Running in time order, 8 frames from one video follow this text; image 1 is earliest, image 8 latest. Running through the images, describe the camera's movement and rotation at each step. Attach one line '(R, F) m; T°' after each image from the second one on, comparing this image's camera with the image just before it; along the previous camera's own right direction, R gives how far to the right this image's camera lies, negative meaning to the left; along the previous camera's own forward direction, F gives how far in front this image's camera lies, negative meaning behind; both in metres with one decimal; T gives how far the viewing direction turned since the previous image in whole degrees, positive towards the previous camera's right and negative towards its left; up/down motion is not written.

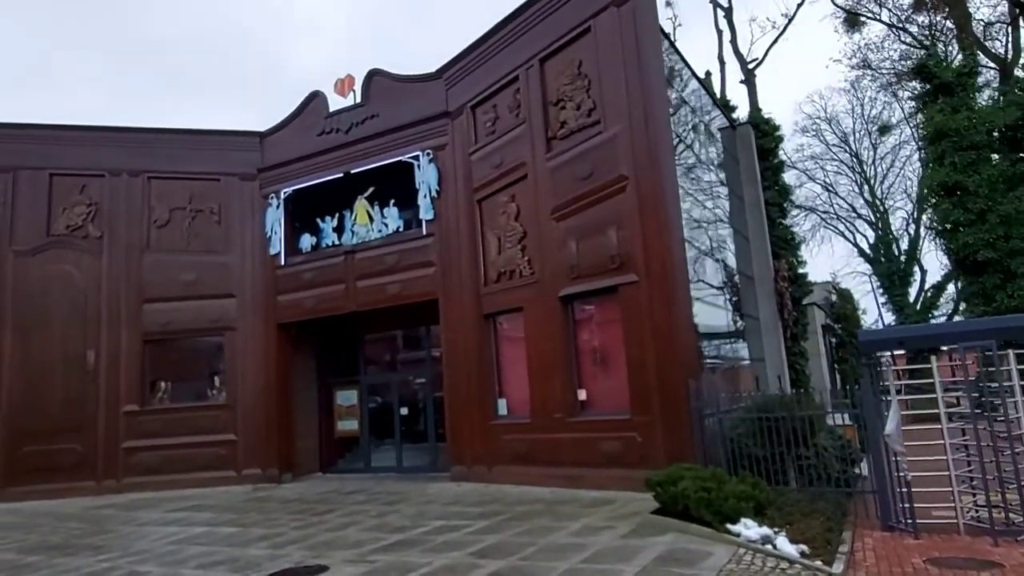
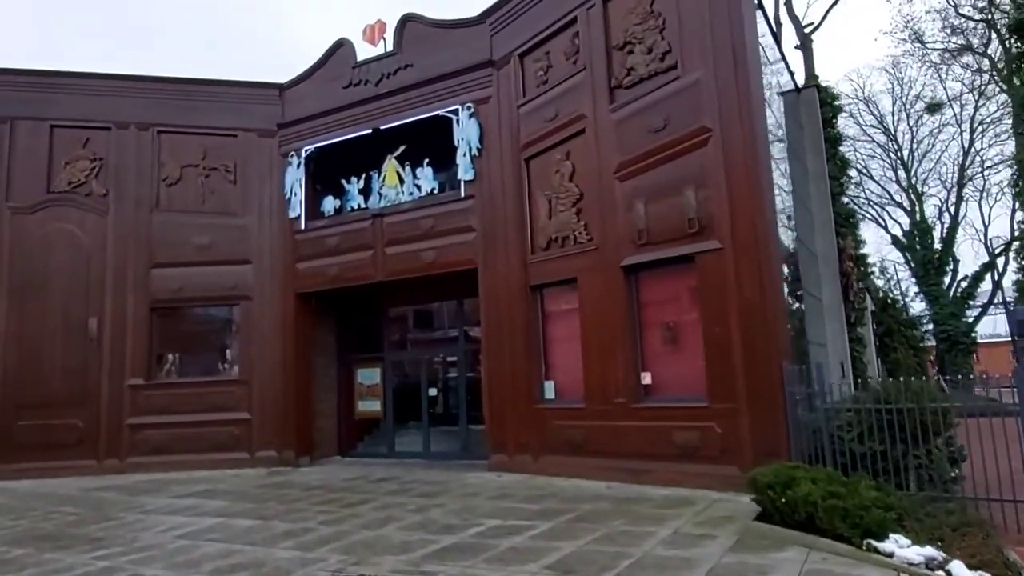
(-0.7, +1.2) m; 0°
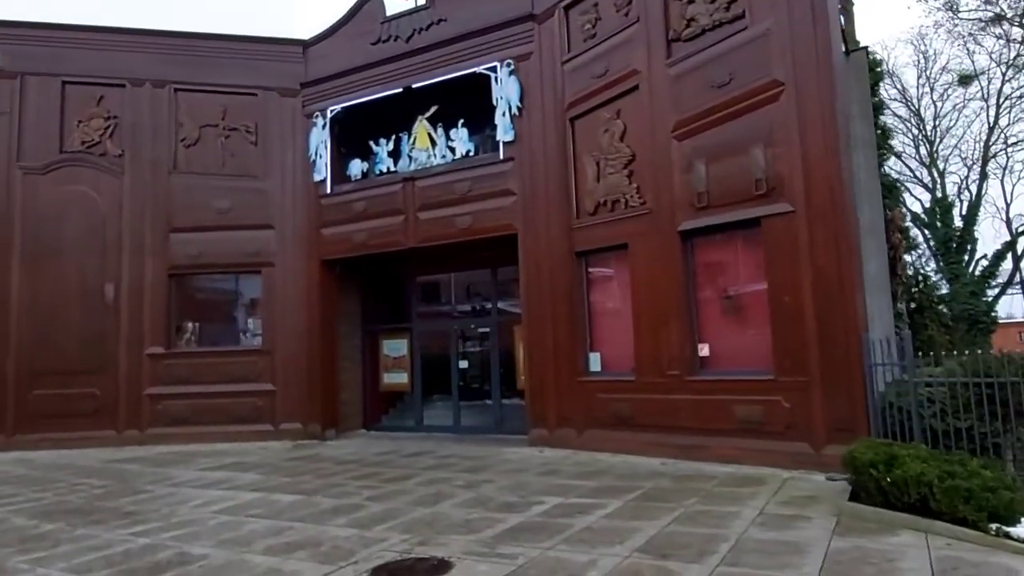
(-0.6, +0.5) m; 0°
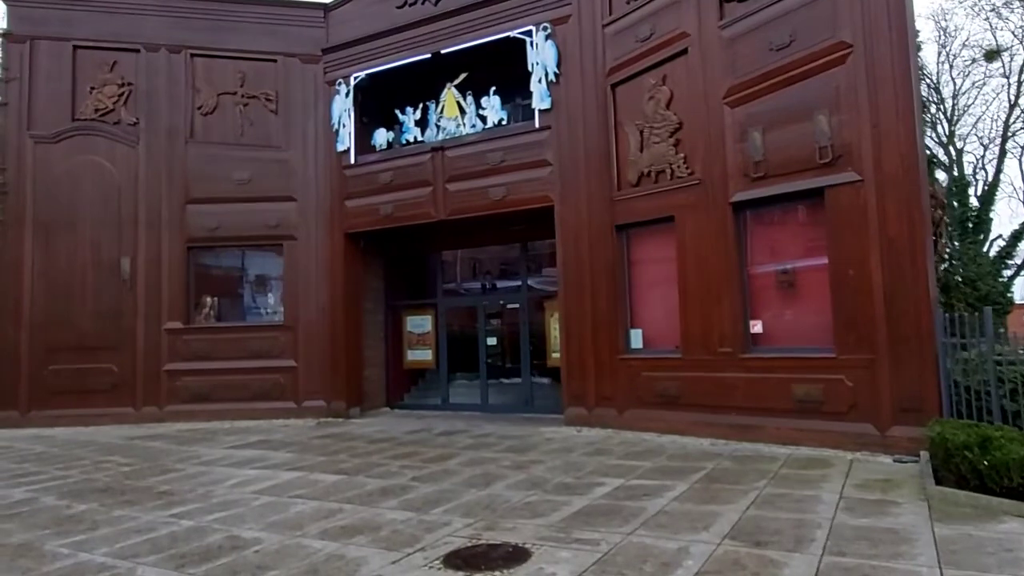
(-0.5, +0.4) m; 0°
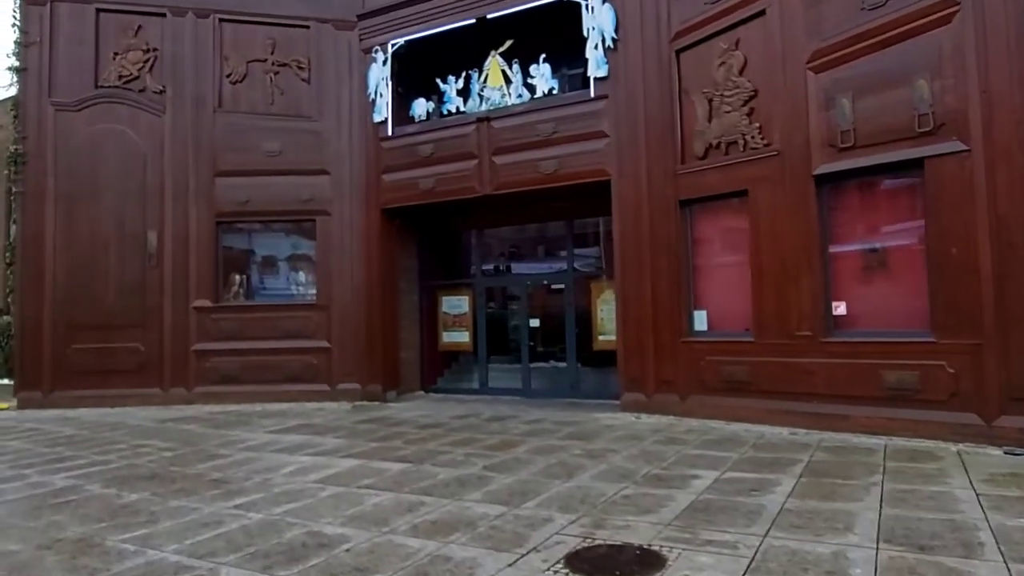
(-0.7, +0.5) m; 0°
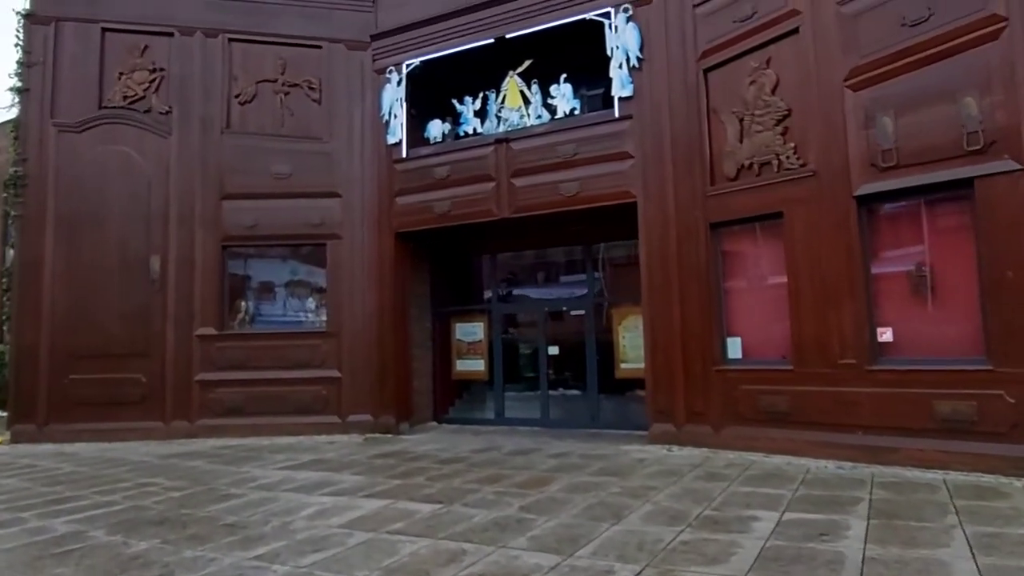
(-0.4, +0.4) m; 0°
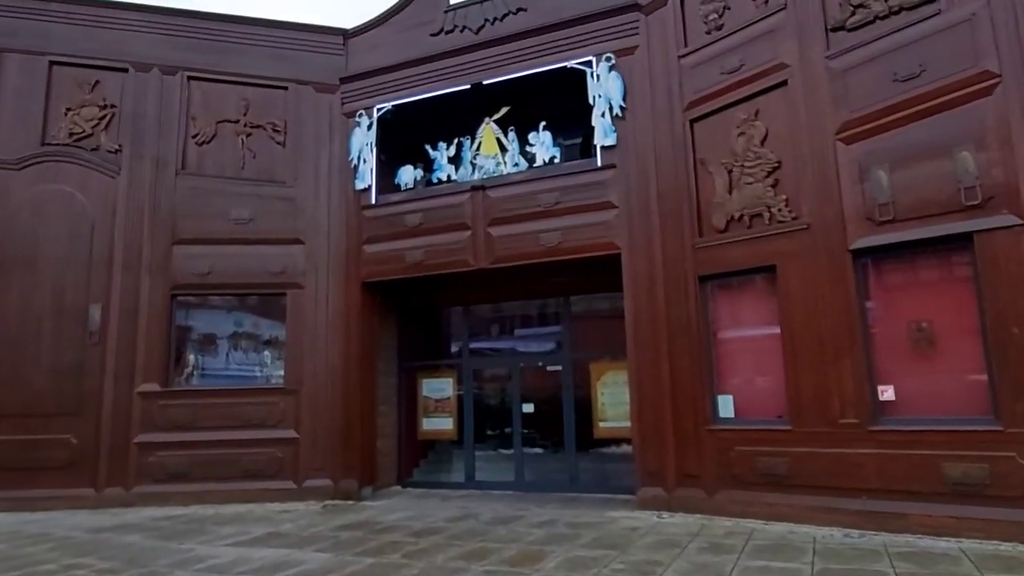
(-0.4, +0.5) m; +4°
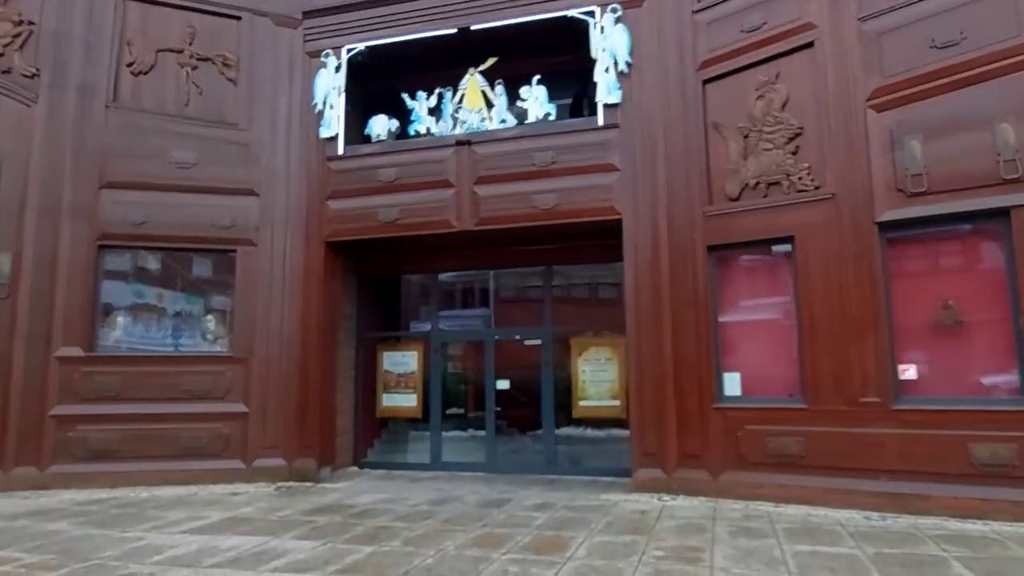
(-1.0, +0.8) m; +7°
